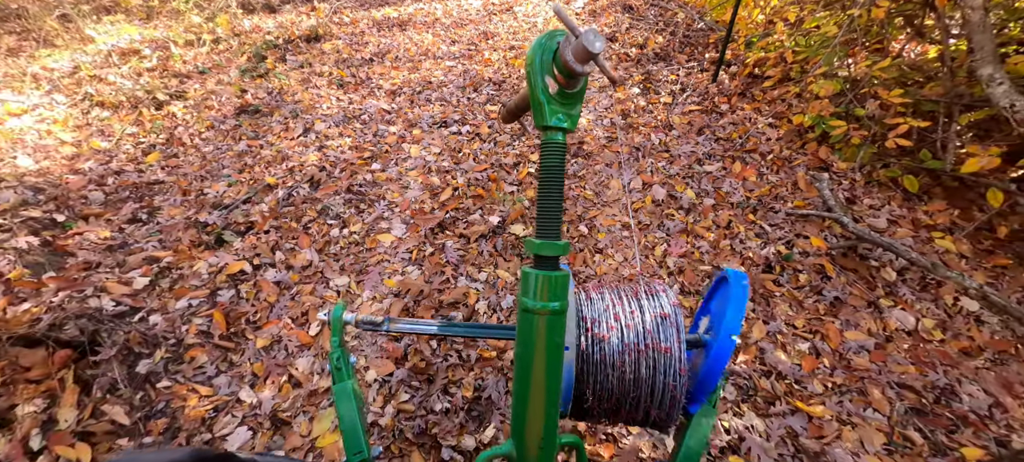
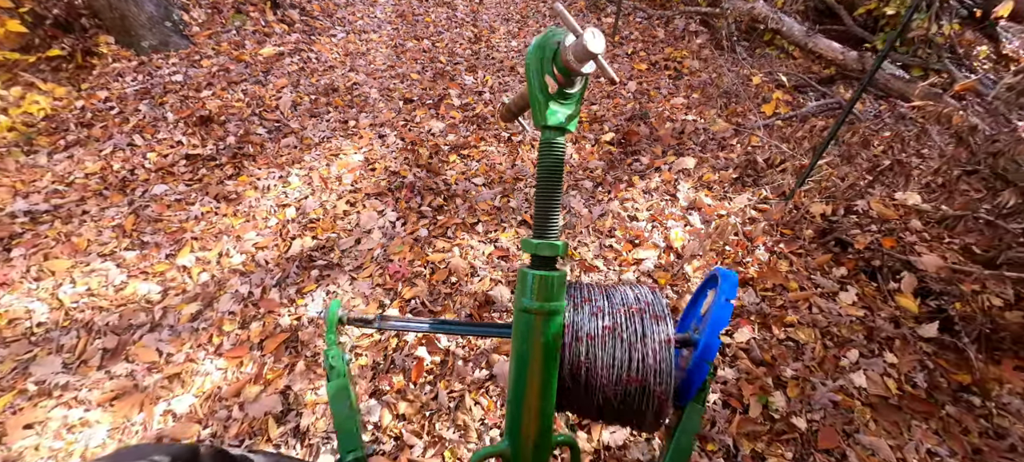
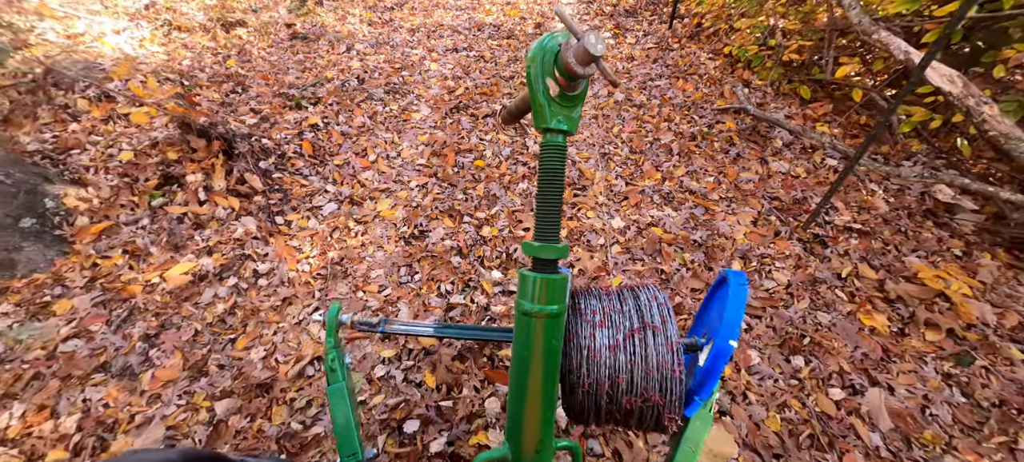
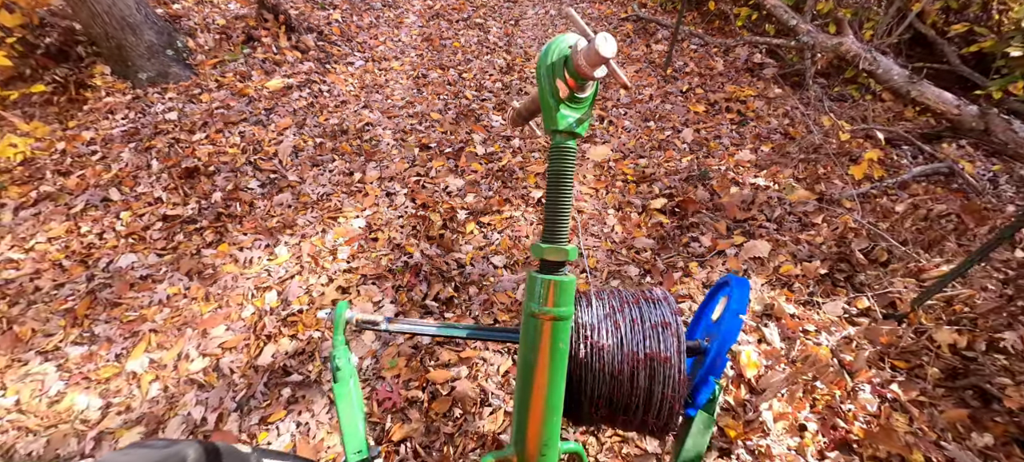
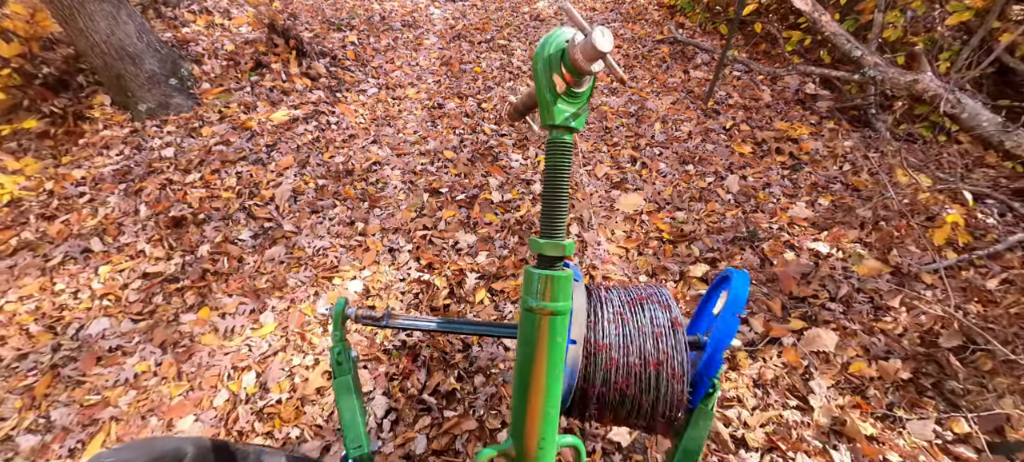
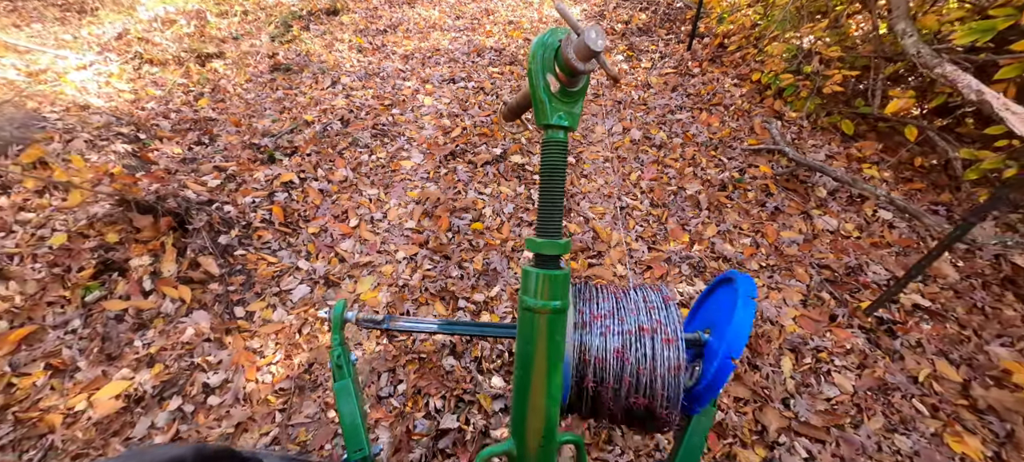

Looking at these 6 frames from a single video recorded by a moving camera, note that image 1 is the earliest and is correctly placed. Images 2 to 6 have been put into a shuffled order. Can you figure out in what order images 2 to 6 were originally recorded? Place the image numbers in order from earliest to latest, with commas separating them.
6, 3, 5, 4, 2
